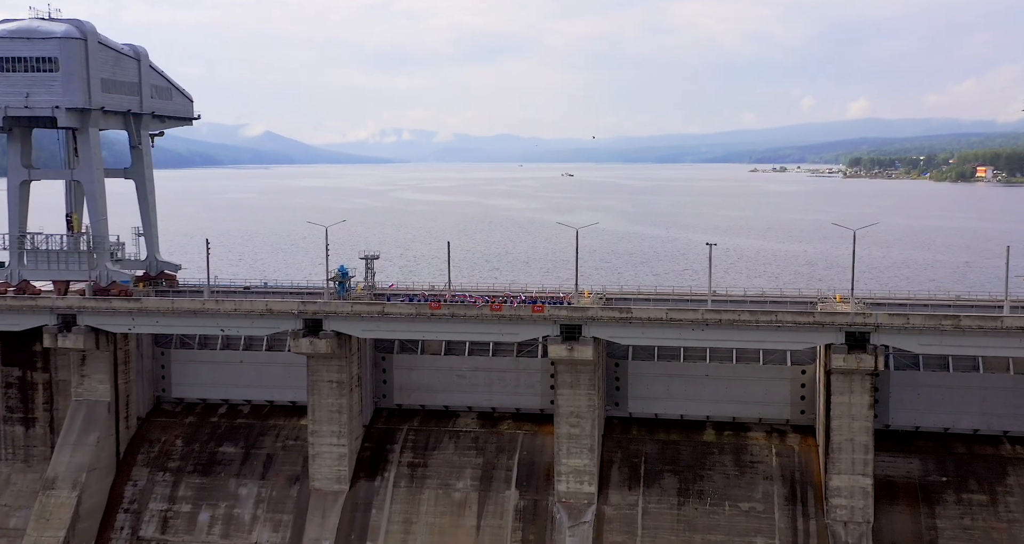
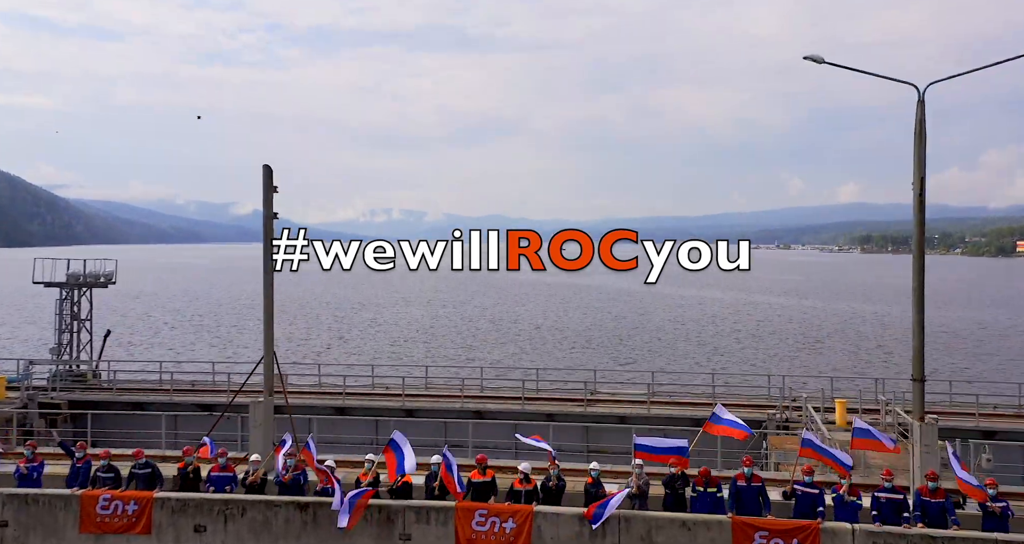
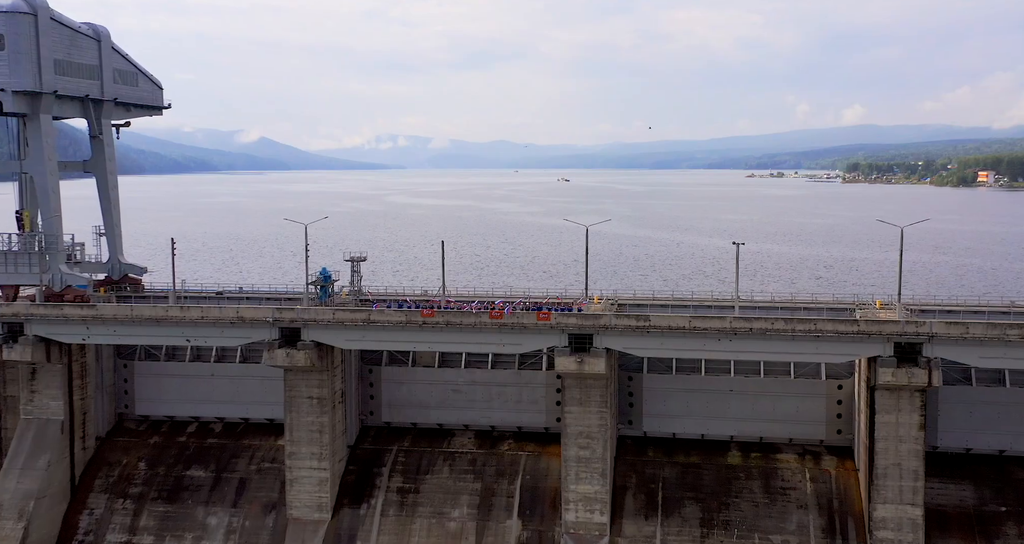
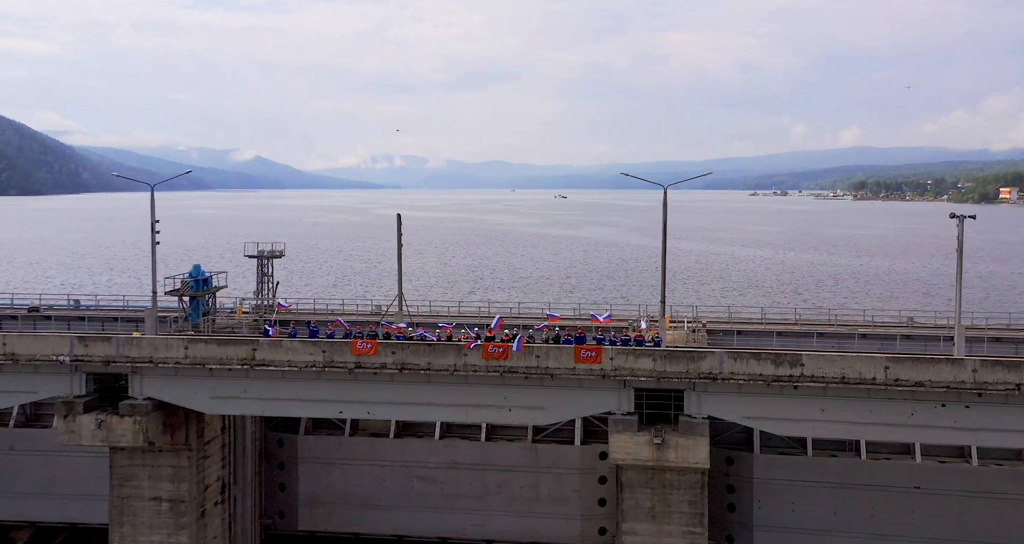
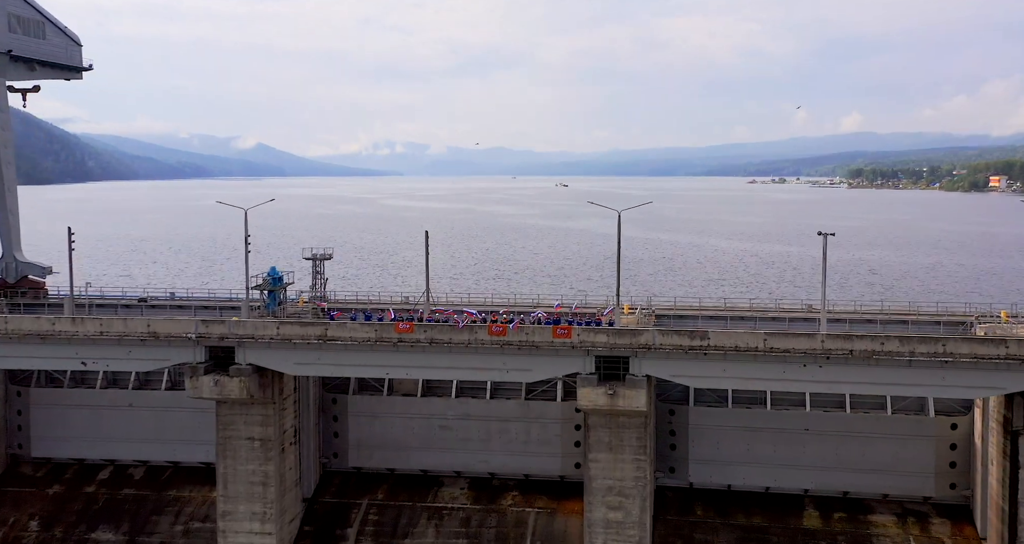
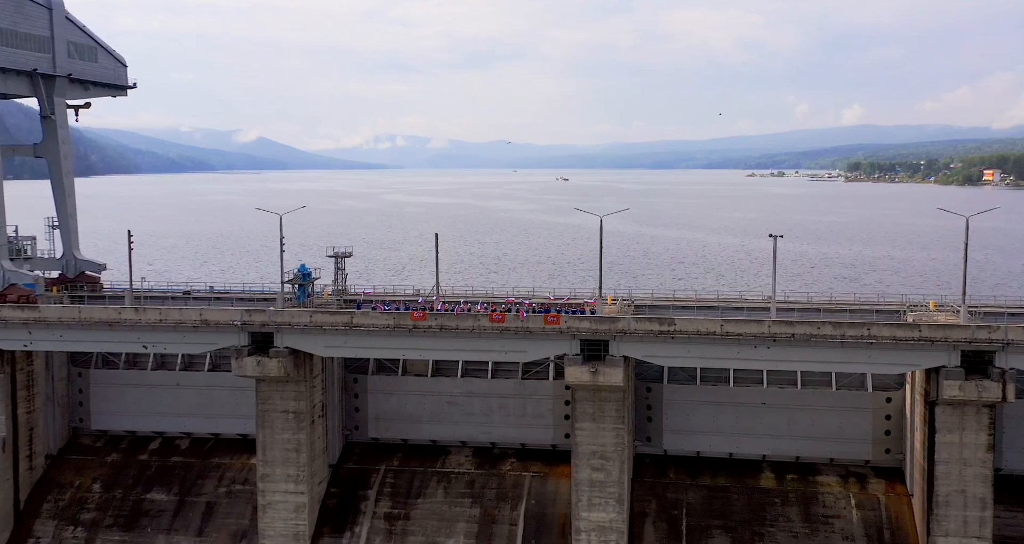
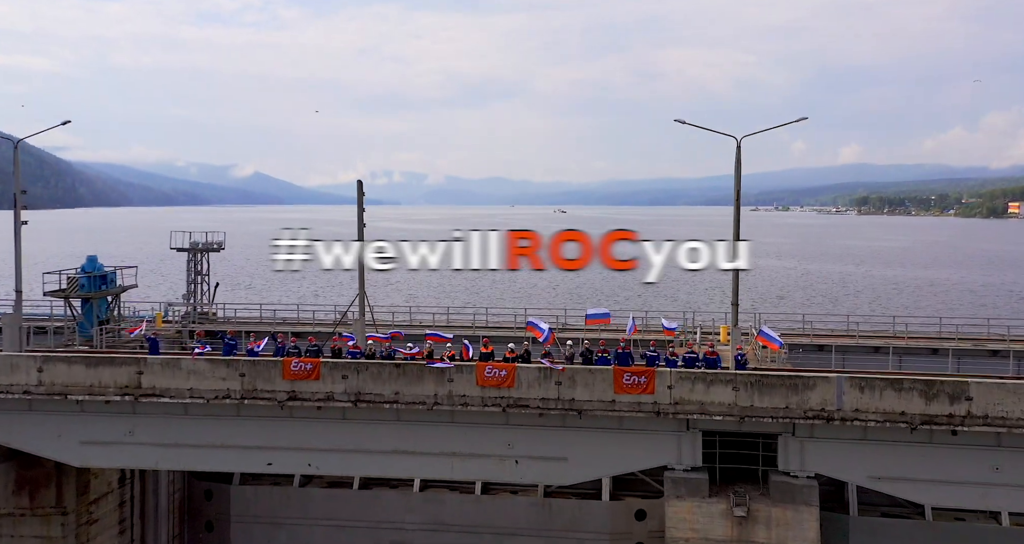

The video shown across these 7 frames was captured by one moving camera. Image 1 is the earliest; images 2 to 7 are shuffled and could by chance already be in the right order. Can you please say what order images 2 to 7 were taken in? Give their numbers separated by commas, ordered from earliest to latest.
3, 6, 5, 4, 7, 2
